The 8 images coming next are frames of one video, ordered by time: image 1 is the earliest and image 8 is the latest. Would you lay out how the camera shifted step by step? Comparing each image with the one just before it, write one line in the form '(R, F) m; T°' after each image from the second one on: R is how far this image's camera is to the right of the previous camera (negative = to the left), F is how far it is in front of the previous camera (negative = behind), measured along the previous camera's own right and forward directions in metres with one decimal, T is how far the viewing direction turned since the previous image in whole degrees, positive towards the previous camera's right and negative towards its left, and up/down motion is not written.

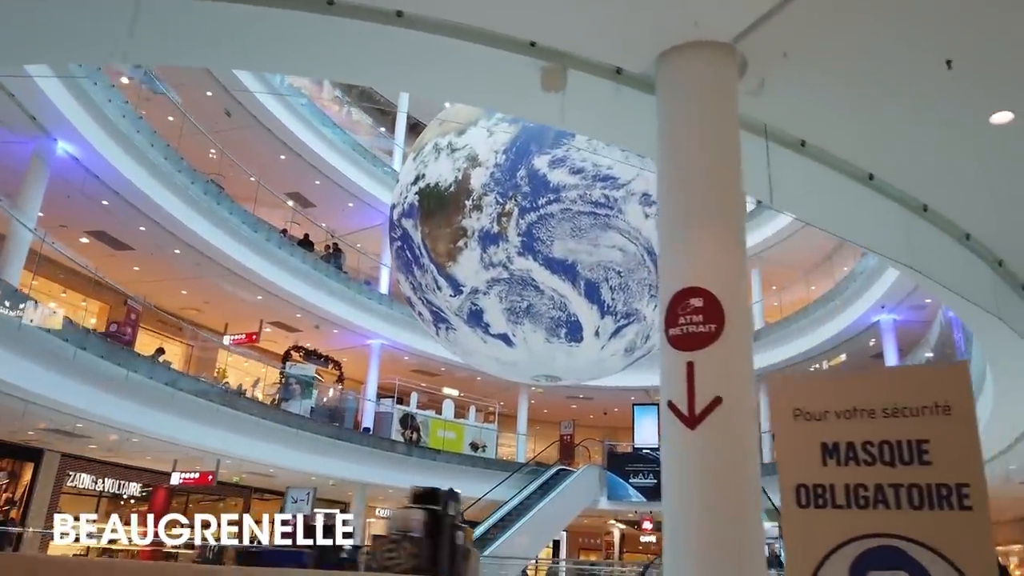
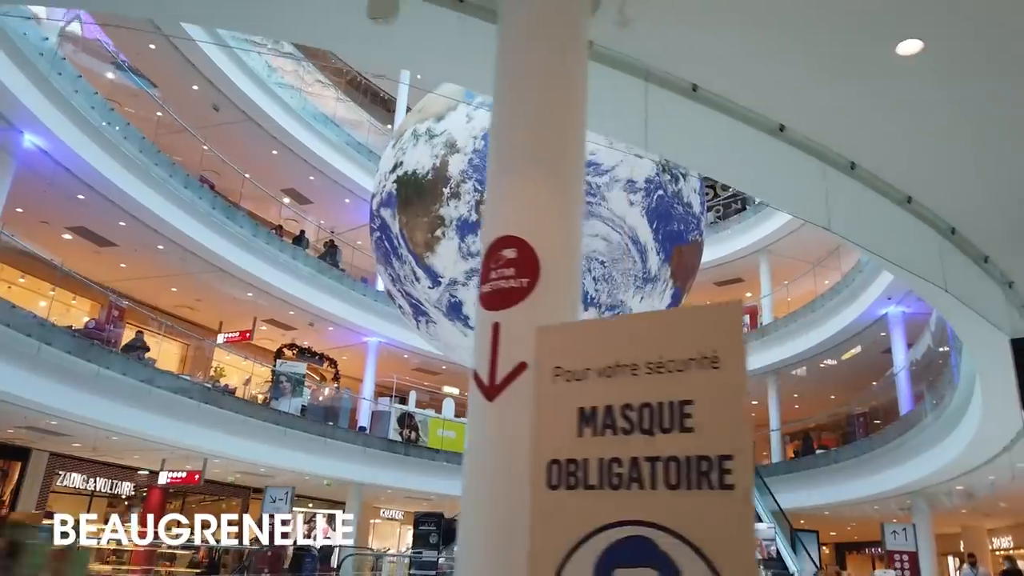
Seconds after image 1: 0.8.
(+0.4, +0.2) m; -2°
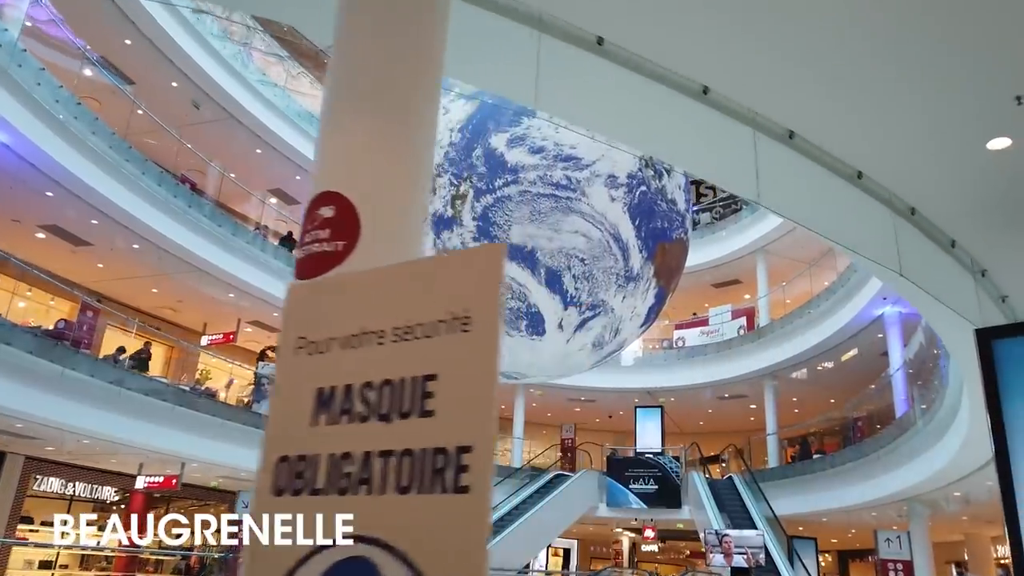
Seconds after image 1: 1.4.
(+0.3, +0.2) m; -1°
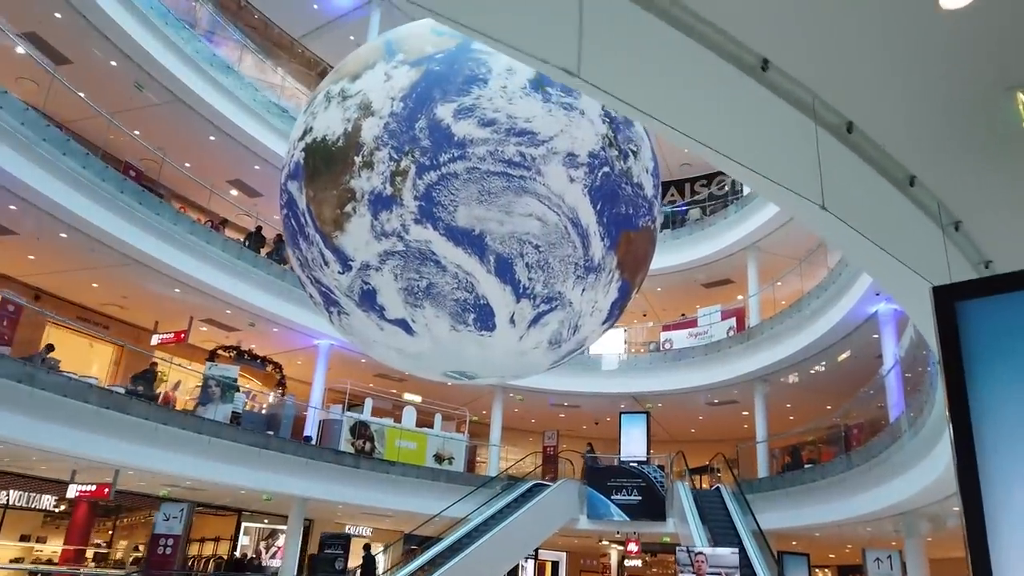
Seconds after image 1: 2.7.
(+0.5, +0.7) m; 0°
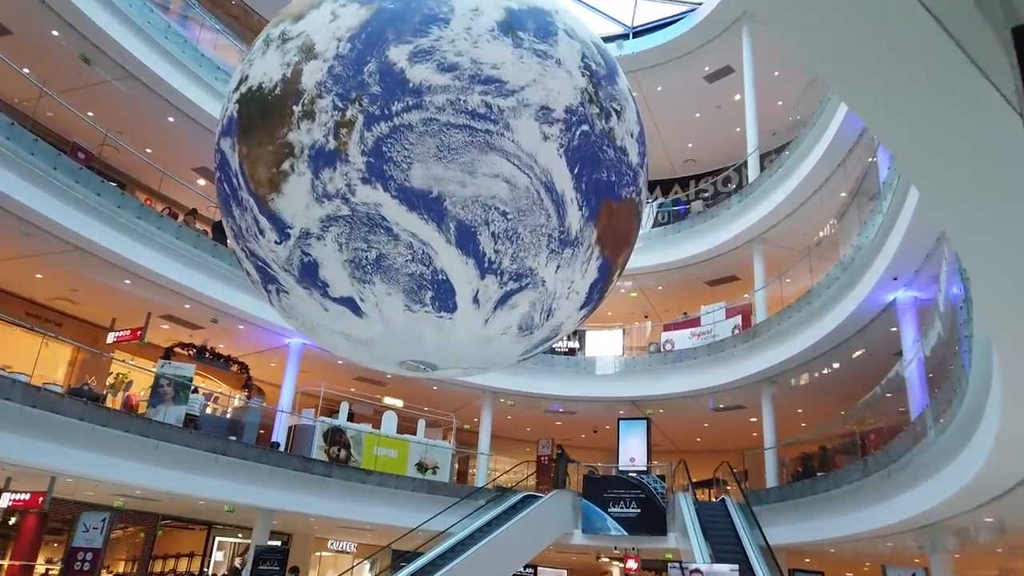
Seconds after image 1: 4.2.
(+0.3, +0.8) m; -1°
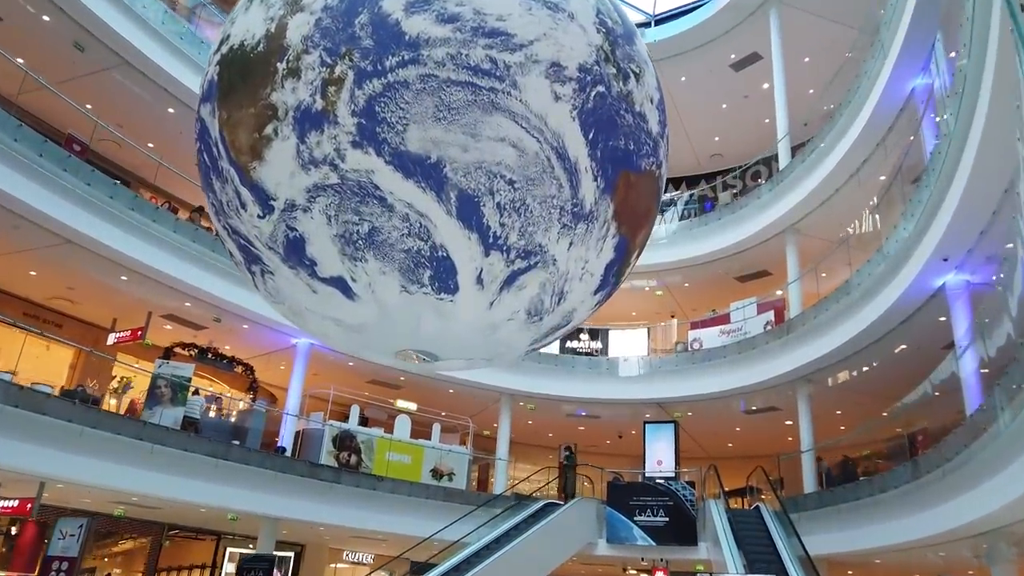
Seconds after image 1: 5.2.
(+0.1, +0.5) m; -2°
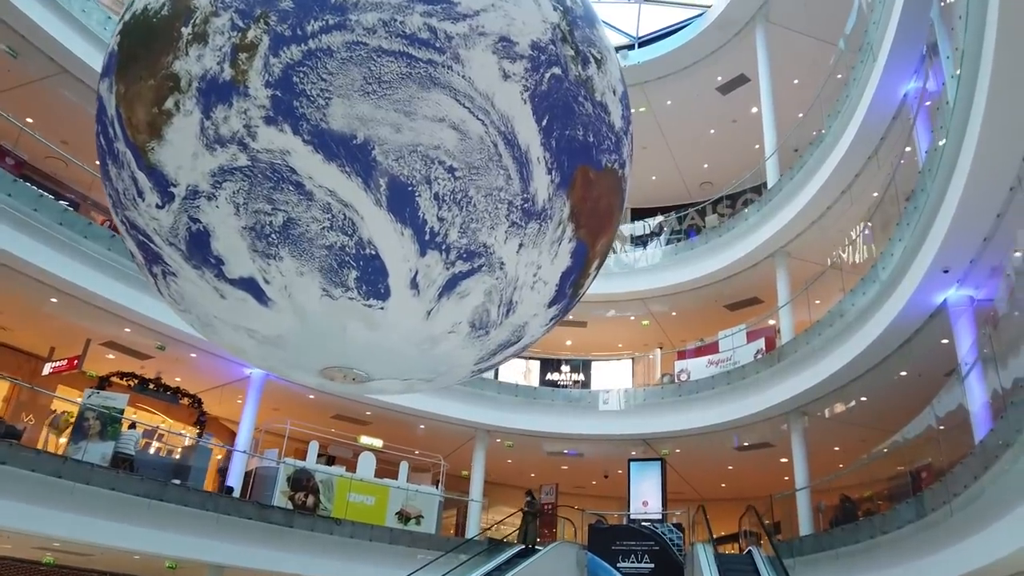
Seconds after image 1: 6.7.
(+0.3, +0.6) m; 0°
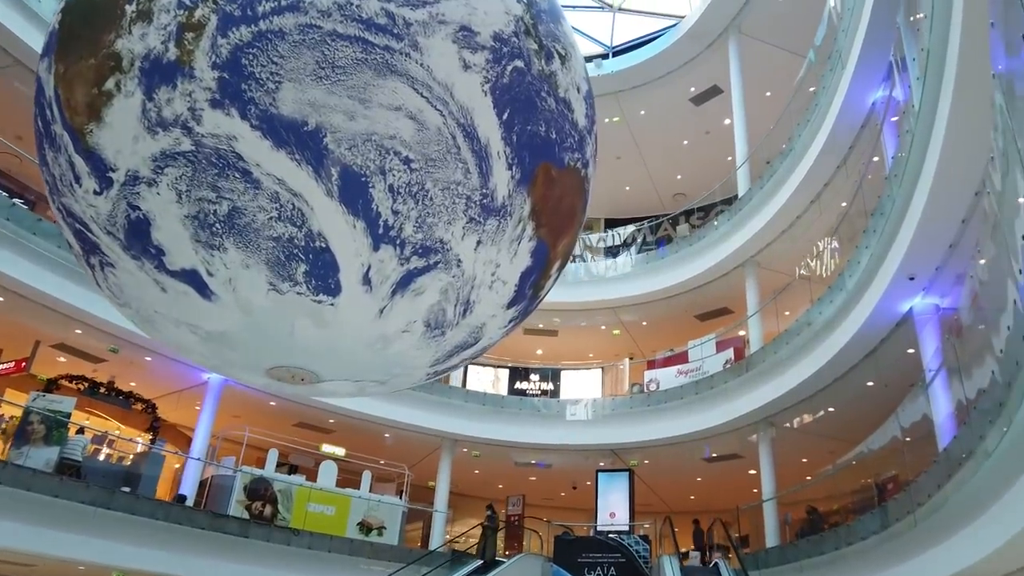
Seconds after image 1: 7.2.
(+0.1, +0.1) m; +2°
